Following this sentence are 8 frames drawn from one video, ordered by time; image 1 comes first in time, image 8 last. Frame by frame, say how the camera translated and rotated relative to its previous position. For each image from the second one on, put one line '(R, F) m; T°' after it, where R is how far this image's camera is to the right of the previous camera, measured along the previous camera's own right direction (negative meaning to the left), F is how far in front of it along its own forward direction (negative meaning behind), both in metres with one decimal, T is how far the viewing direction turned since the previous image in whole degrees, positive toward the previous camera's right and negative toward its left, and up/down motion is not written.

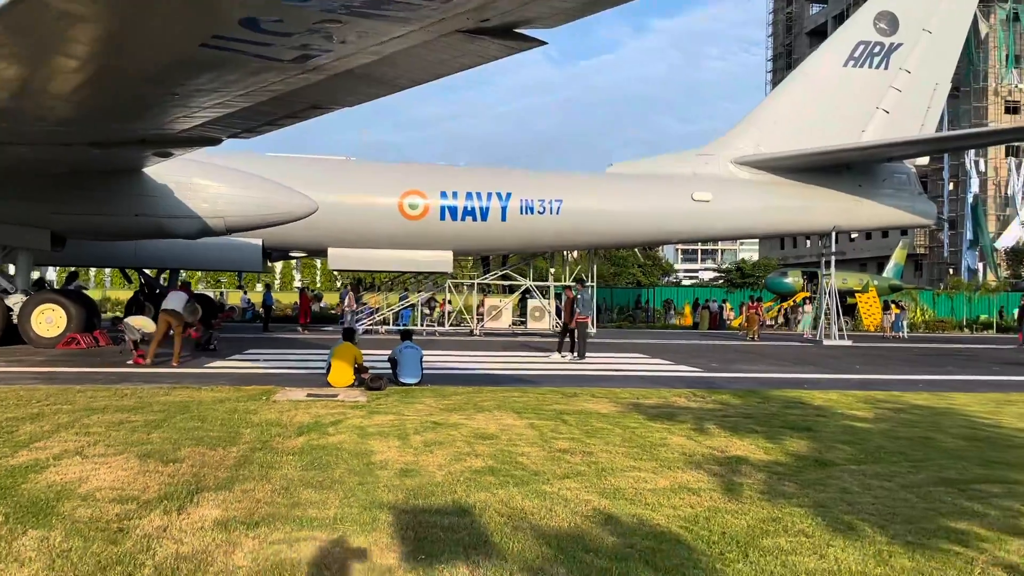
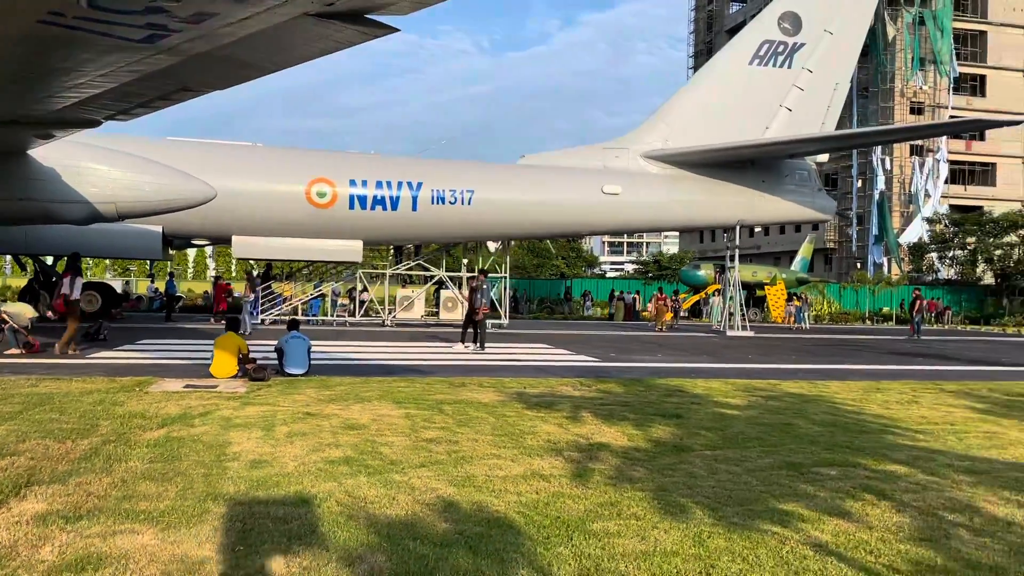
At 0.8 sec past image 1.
(+0.5, 0.0) m; +5°
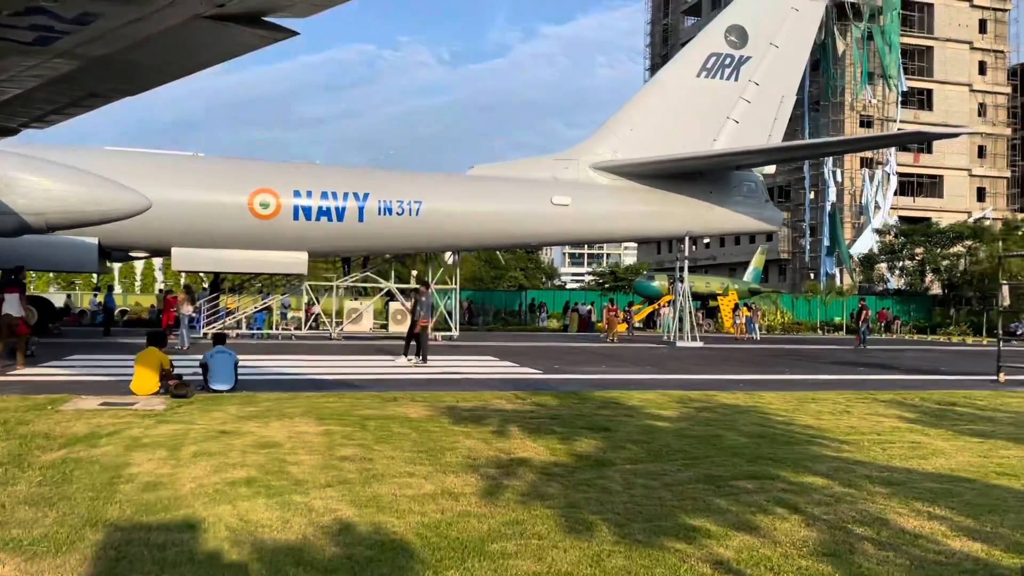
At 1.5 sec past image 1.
(+0.3, +0.1) m; +3°
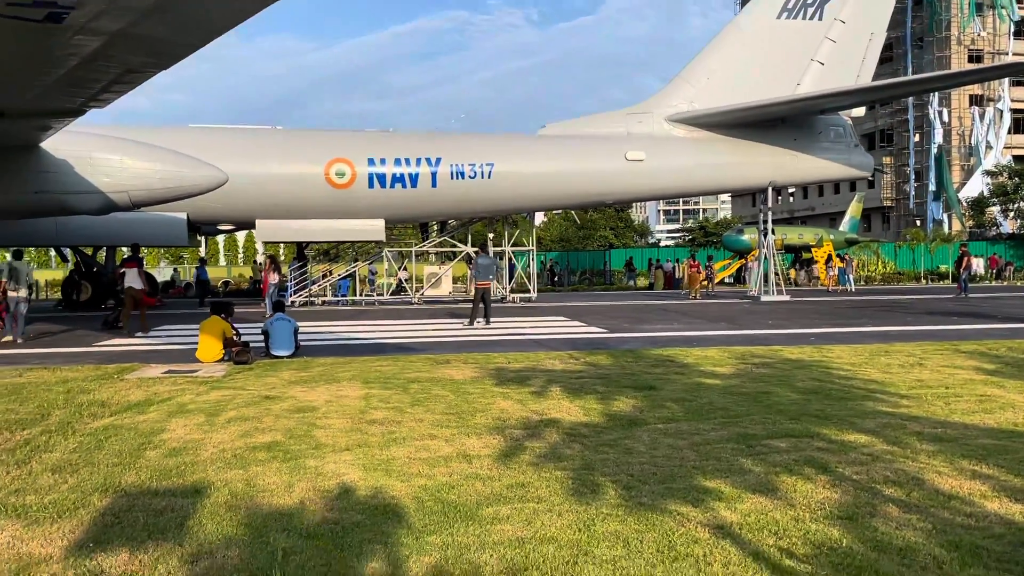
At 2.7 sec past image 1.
(+0.5, +0.2) m; -6°
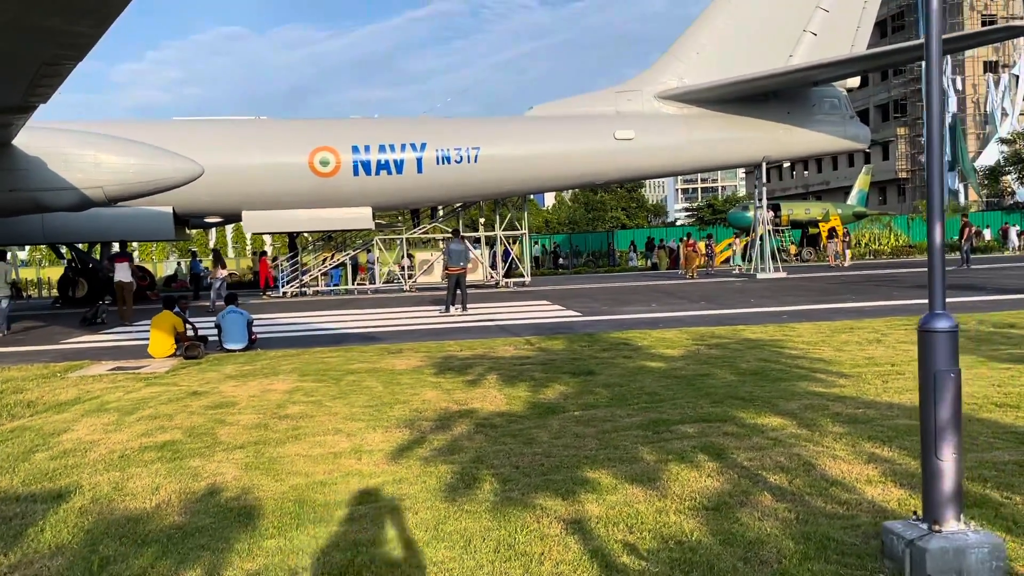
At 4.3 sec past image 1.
(+0.8, +0.2) m; -1°
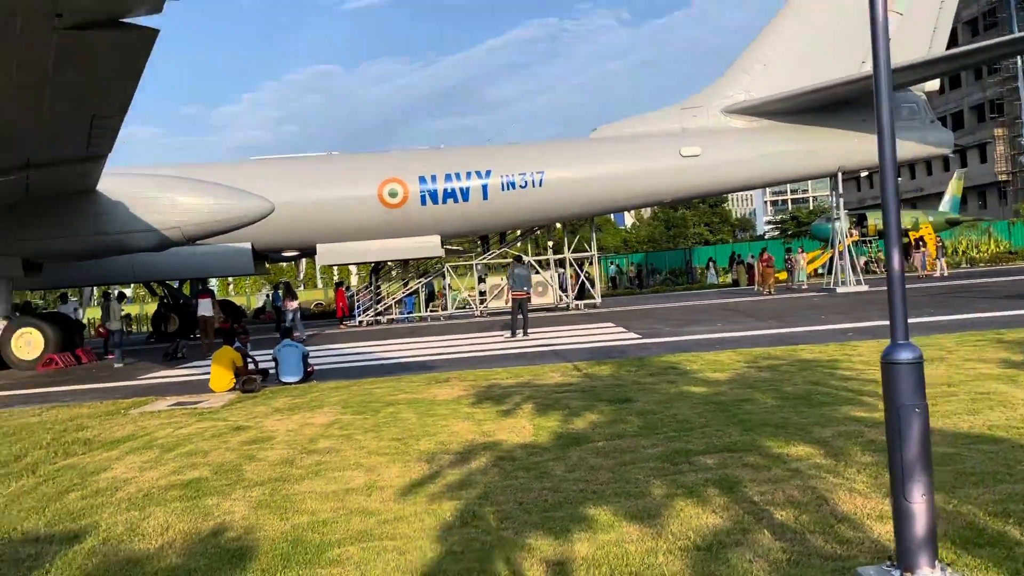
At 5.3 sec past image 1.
(+0.5, +0.1) m; -6°
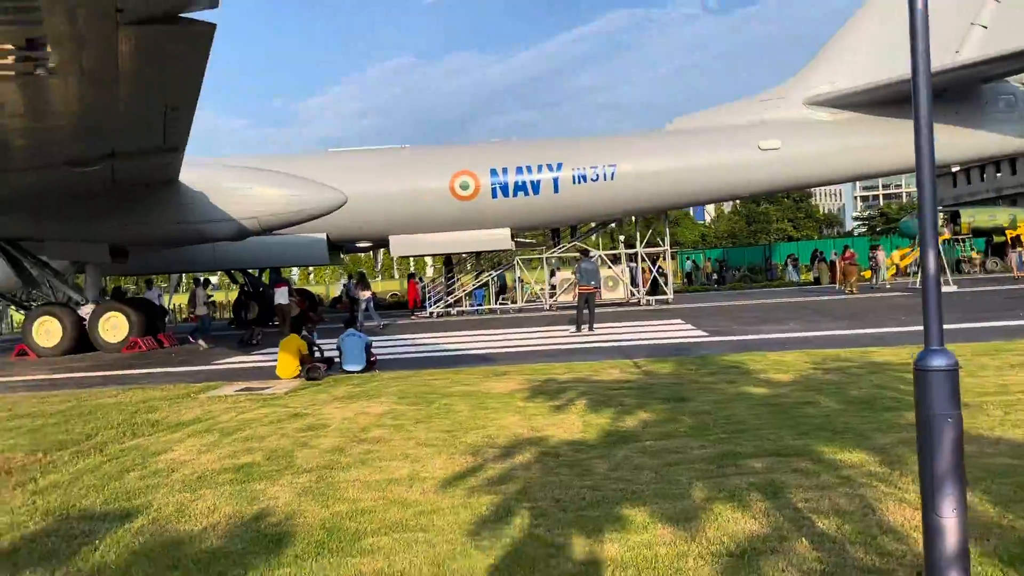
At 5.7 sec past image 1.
(+0.2, 0.0) m; -5°
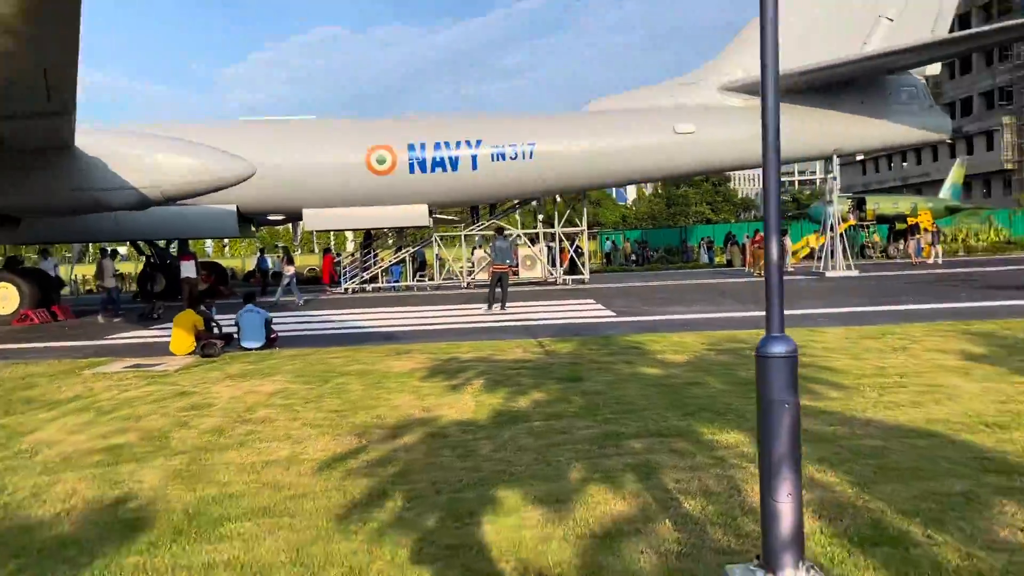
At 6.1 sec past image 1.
(+0.2, +0.1) m; +5°
